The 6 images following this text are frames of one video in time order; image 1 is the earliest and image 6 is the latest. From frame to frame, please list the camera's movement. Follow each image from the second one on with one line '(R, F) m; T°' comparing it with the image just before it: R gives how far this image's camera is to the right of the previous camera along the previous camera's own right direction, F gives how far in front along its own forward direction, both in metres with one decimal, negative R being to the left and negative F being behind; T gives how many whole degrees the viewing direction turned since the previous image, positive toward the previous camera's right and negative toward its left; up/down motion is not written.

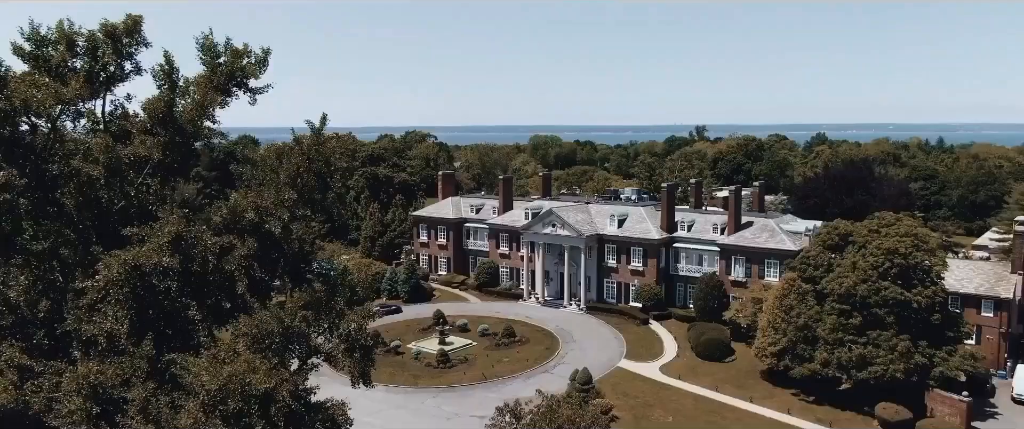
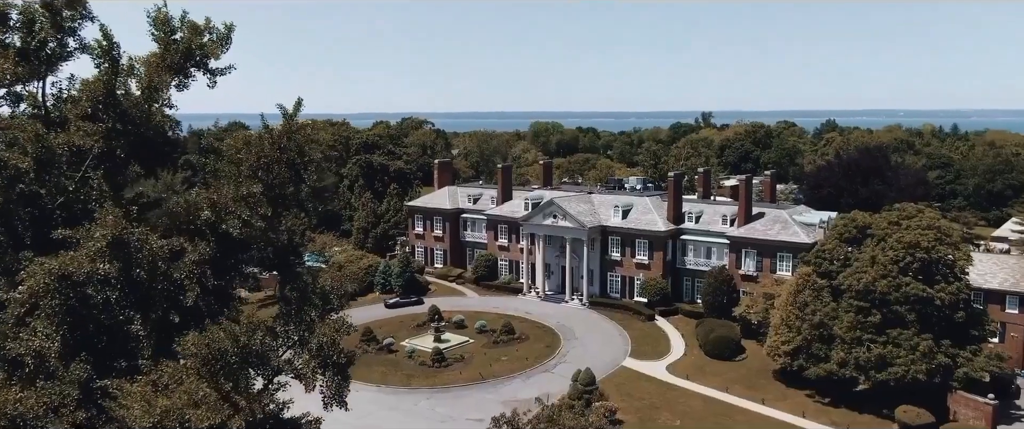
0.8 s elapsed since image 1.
(+0.2, +3.0) m; 0°
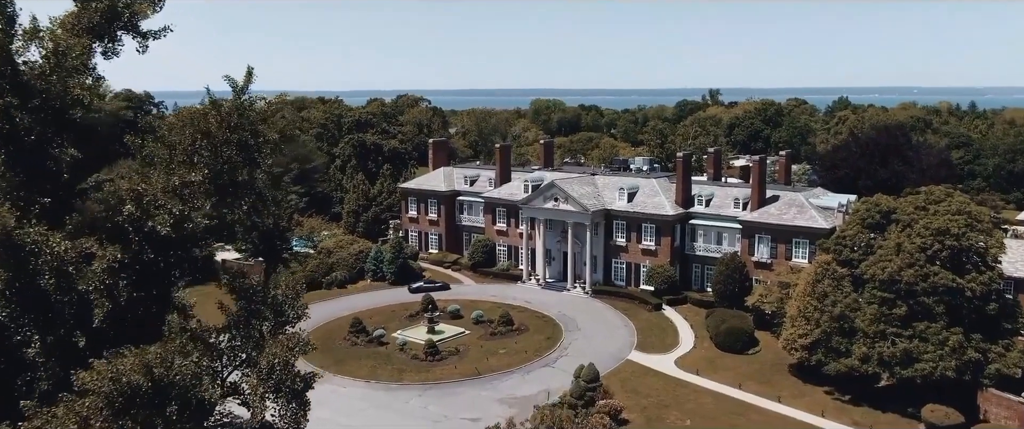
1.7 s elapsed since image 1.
(+0.3, +3.7) m; 0°
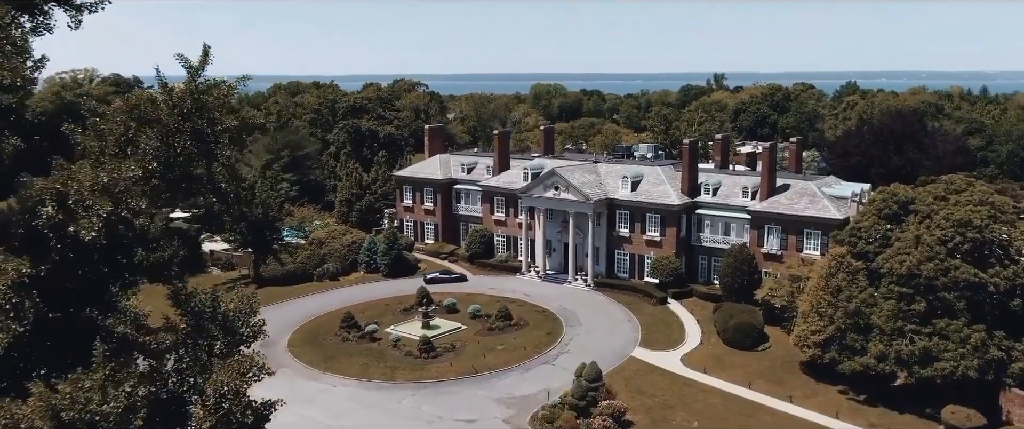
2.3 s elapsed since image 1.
(+0.2, +2.5) m; 0°
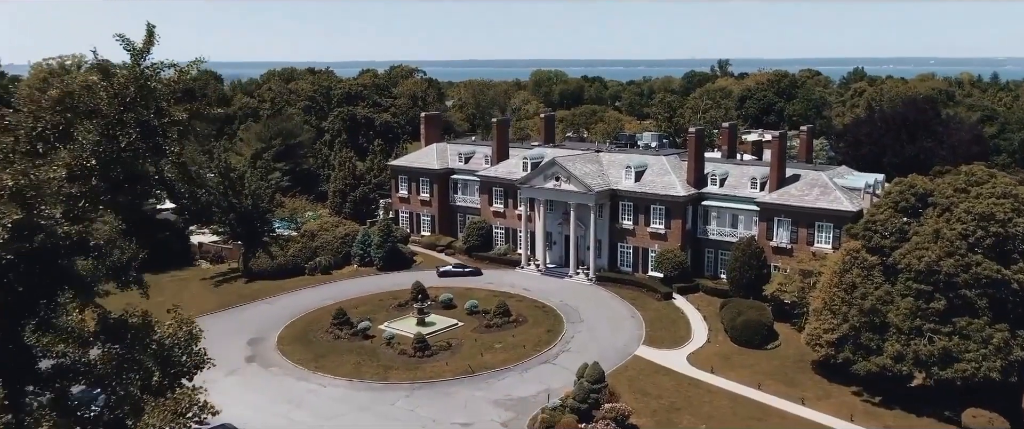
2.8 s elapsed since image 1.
(+0.1, +2.2) m; 0°
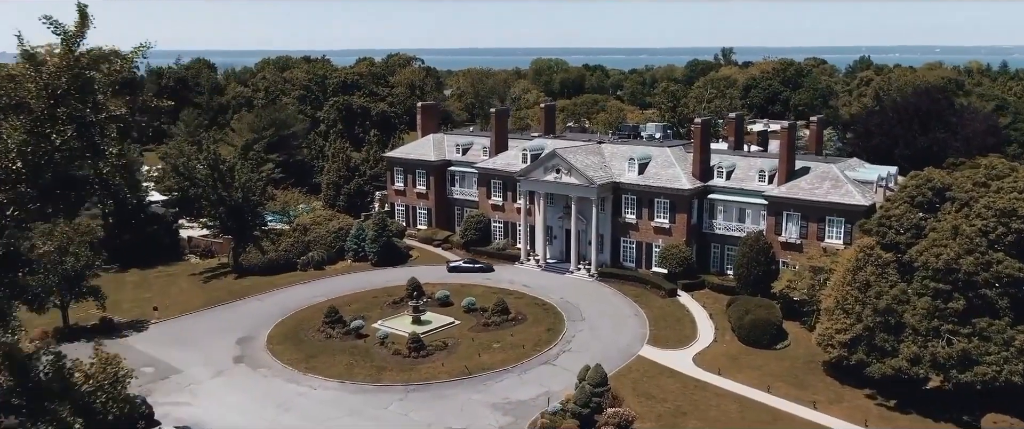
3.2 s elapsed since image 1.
(+0.1, +2.0) m; 0°
